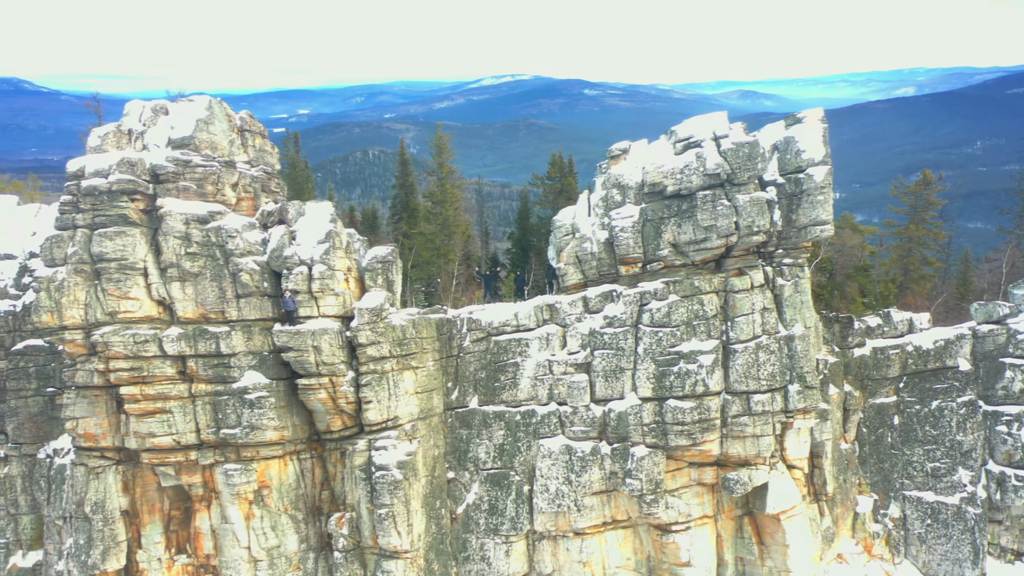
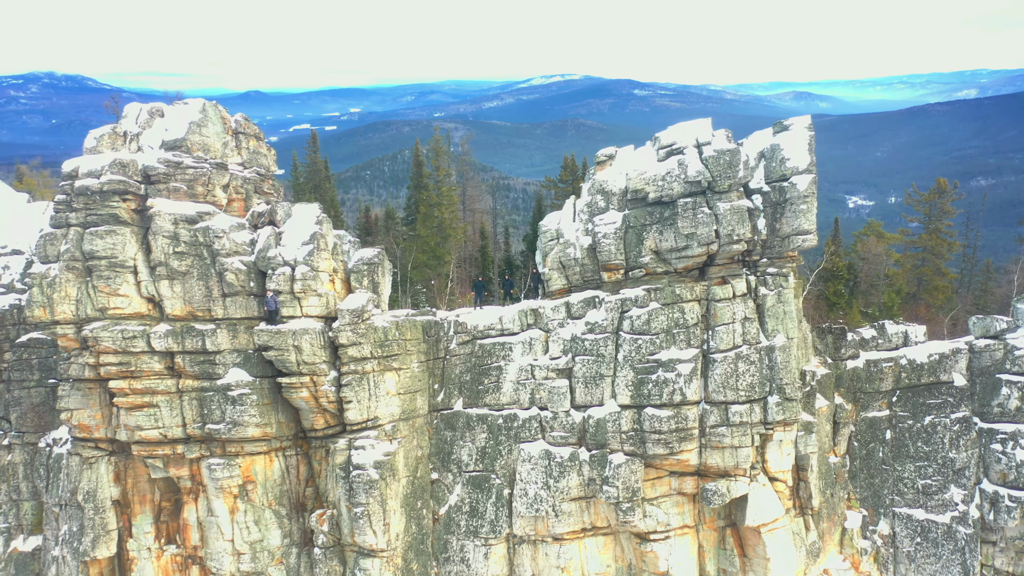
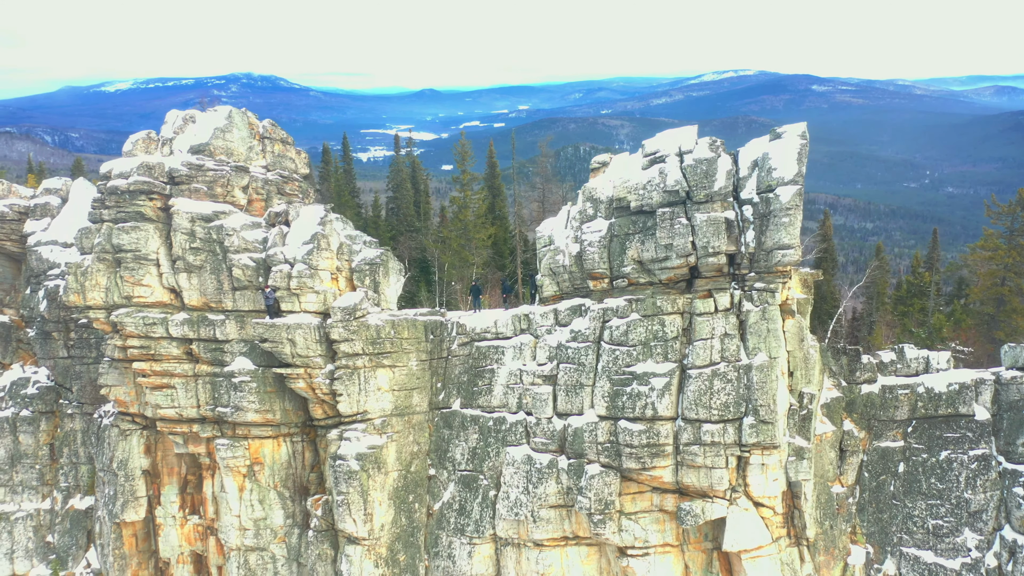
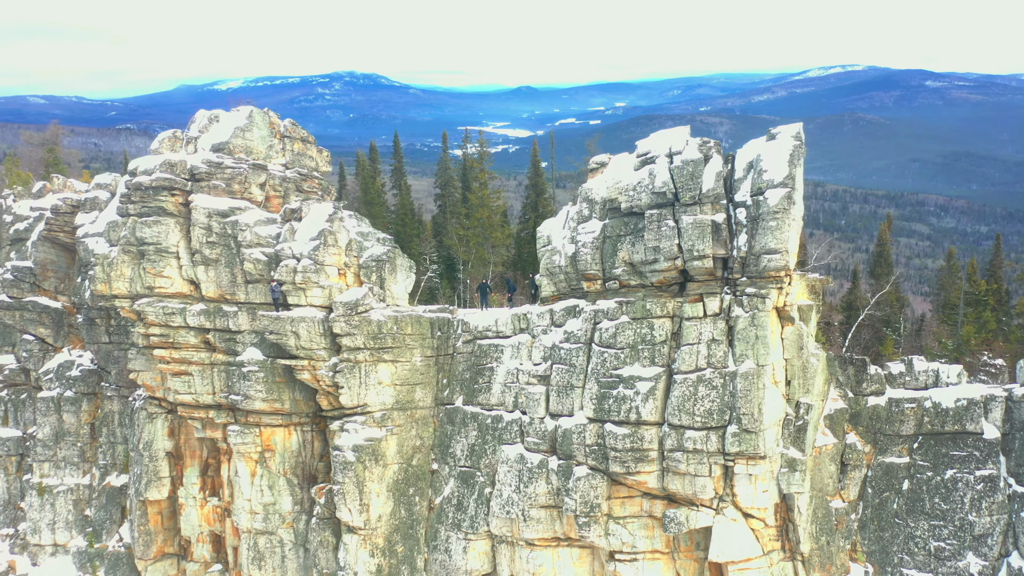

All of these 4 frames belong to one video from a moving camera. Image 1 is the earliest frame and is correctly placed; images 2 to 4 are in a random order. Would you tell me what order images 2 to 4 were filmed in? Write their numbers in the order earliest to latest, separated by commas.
2, 3, 4
